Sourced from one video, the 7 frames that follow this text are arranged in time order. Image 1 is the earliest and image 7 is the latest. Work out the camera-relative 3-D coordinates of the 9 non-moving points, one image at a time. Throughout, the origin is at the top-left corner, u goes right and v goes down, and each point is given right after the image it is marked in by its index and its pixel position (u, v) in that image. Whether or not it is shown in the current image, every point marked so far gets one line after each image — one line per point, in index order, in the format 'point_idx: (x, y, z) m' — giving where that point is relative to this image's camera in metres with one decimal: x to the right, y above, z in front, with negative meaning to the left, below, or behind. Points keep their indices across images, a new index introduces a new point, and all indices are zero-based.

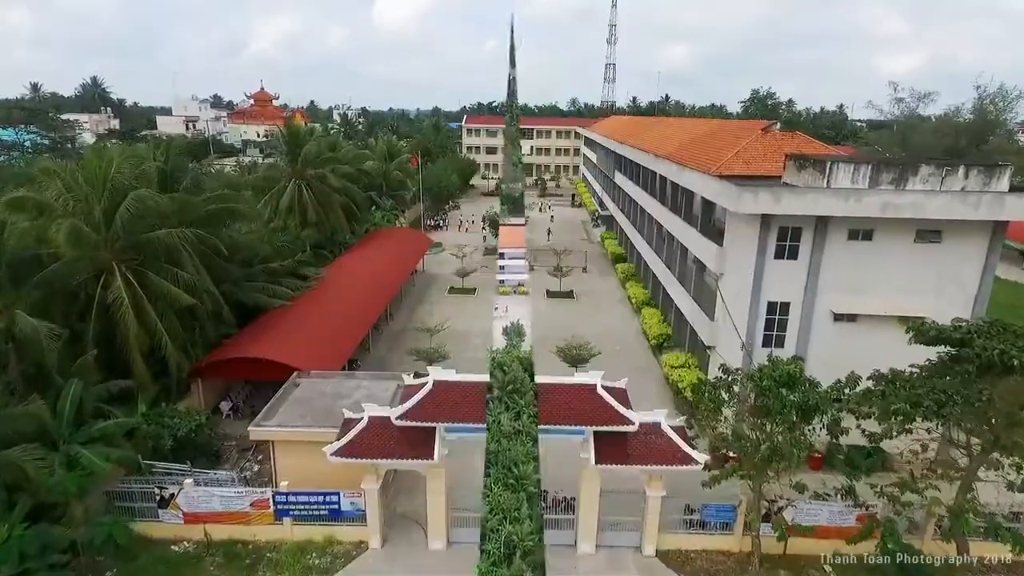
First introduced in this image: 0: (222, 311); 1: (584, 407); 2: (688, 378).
0: (-7.5, -0.7, +18.5) m
1: (+1.2, -2.0, +12.0) m
2: (+4.9, -2.5, +19.9) m
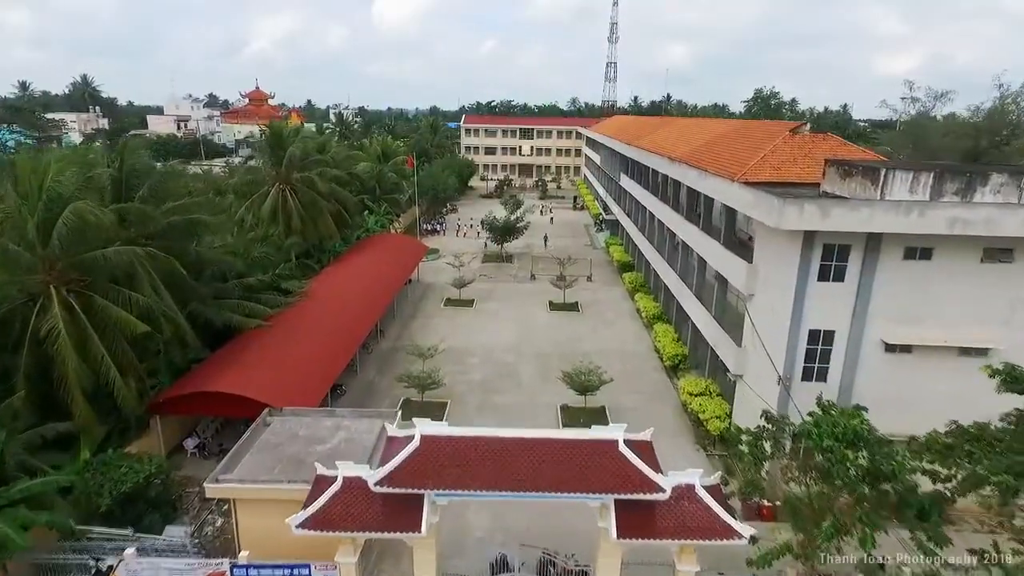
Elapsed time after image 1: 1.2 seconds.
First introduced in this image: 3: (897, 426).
0: (-7.4, -1.1, +16.4) m
1: (+1.3, -2.5, +9.9) m
2: (+4.9, -3.0, +17.8) m
3: (+7.7, -2.8, +14.4) m
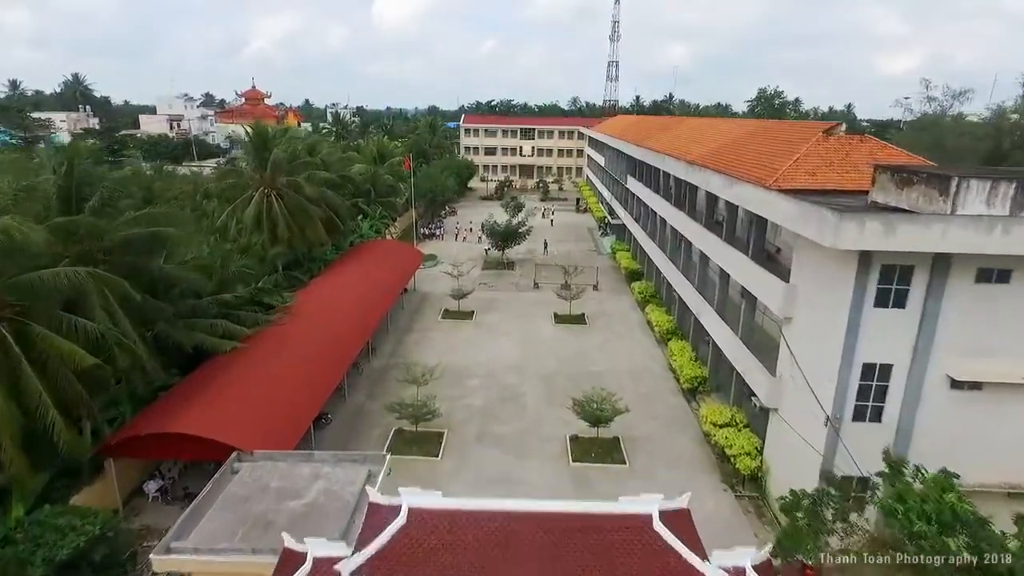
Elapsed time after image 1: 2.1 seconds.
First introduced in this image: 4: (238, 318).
0: (-7.4, -1.6, +14.5) m
1: (+1.4, -2.9, +8.0) m
2: (+5.0, -3.4, +15.9) m
3: (+7.8, -3.2, +12.5) m
4: (-7.4, -0.8, +19.3) m
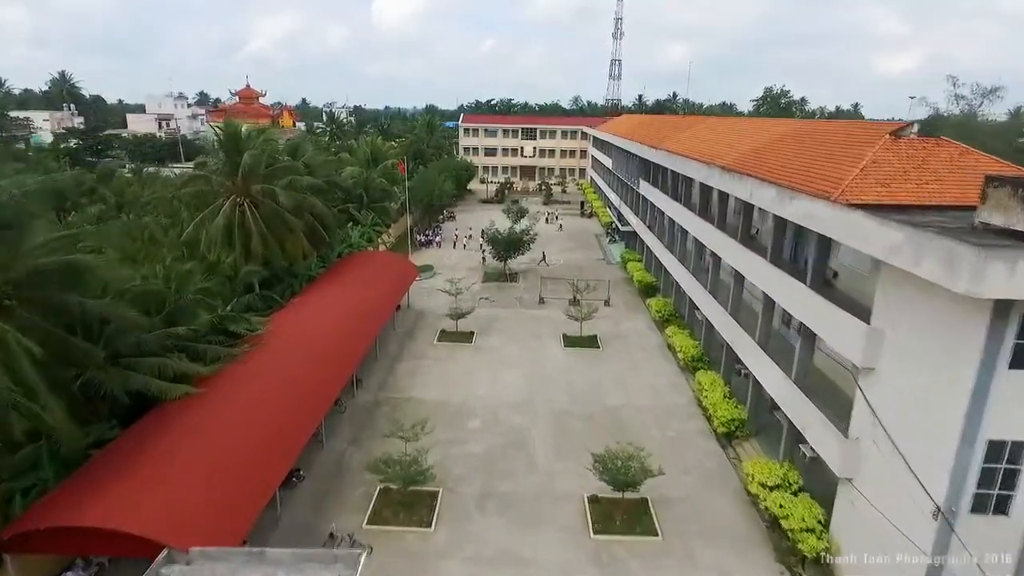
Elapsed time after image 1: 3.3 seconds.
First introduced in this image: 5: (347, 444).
0: (-7.2, -2.2, +11.6) m
1: (+1.5, -3.6, +5.1) m
2: (+5.2, -4.1, +13.0) m
3: (+8.0, -3.9, +9.6) m
4: (-7.2, -1.5, +16.4) m
5: (-4.0, -3.7, +17.1) m
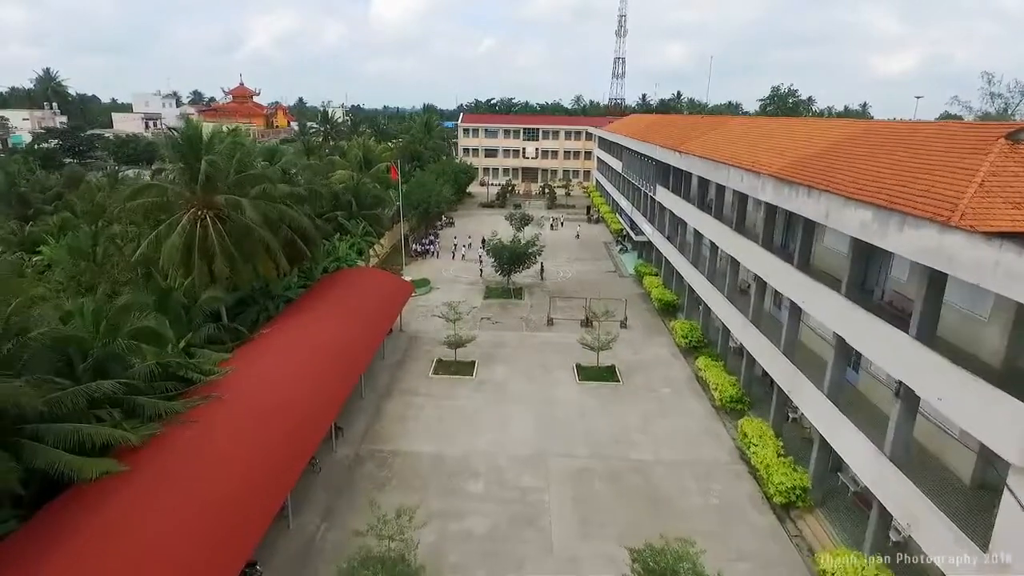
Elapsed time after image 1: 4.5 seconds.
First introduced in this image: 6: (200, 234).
0: (-7.0, -3.0, +8.4) m
1: (+1.8, -4.4, +1.9) m
2: (+5.4, -4.8, +9.8) m
3: (+8.2, -4.6, +6.4) m
4: (-7.0, -2.2, +13.2) m
5: (-3.7, -4.5, +13.9) m
6: (-8.2, +1.5, +19.0) m
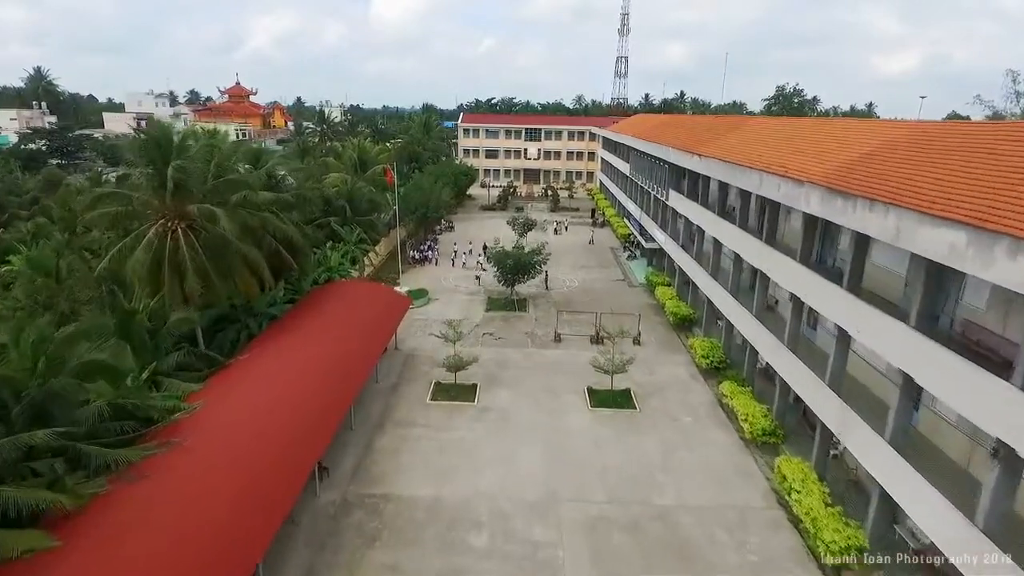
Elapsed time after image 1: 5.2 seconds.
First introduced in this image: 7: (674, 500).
0: (-6.8, -3.5, +6.4) m
1: (+1.9, -4.8, -0.1) m
2: (+5.6, -5.3, +7.9) m
3: (+8.3, -5.1, +4.4) m
4: (-6.8, -2.7, +11.2) m
5: (-3.6, -4.9, +12.0) m
6: (-8.0, +1.0, +17.0) m
7: (+3.4, -4.5, +15.0) m
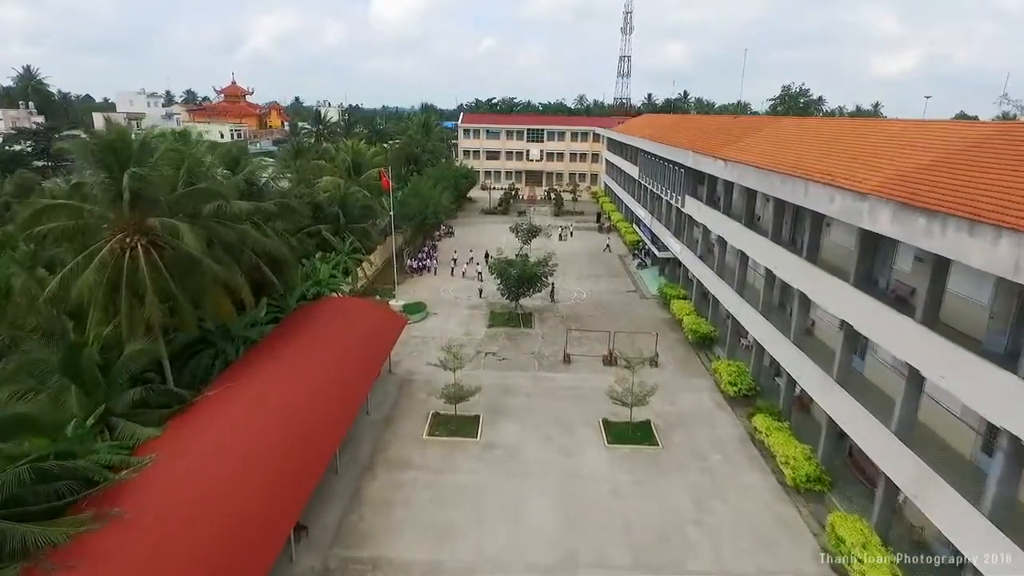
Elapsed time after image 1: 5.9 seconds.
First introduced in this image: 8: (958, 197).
0: (-6.6, -4.0, +4.3) m
1: (+2.1, -5.4, -2.3) m
2: (+5.7, -5.8, +5.7) m
3: (+8.5, -5.6, +2.3) m
4: (-6.7, -3.2, +9.1) m
5: (-3.4, -5.5, +9.8) m
6: (-7.8, +0.5, +14.9) m
7: (+3.6, -5.0, +12.8) m
8: (+6.7, +1.3, +10.6) m
